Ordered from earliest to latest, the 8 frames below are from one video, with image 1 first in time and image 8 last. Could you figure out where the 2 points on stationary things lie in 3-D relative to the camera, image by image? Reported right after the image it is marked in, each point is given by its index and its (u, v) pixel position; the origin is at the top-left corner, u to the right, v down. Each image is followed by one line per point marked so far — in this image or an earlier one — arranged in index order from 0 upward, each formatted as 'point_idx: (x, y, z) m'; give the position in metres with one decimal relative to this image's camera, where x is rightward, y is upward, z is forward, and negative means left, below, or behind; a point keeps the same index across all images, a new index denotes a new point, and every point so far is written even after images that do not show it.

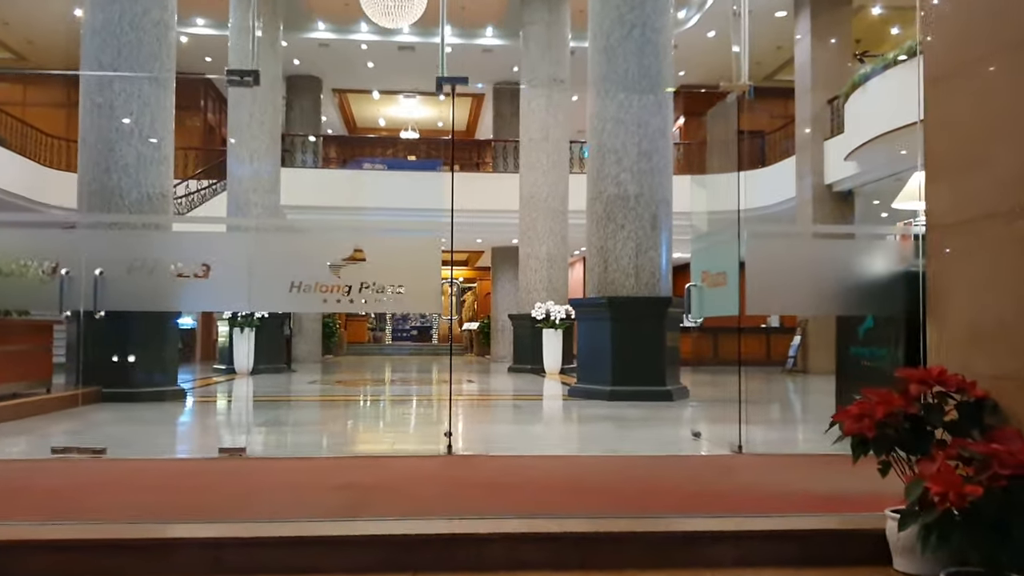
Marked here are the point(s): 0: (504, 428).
0: (-0.1, -0.9, +5.4) m
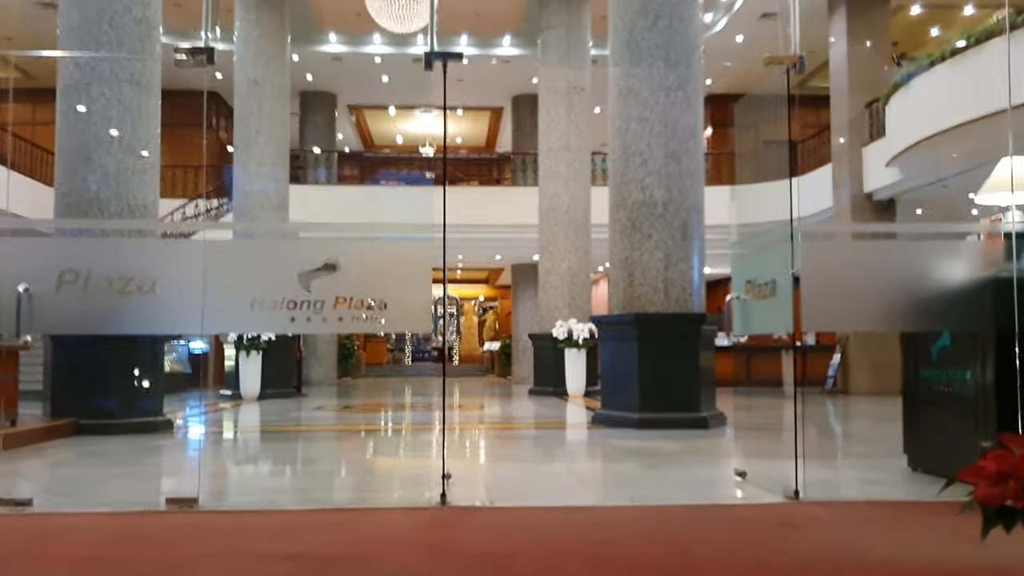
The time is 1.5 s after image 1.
0: (0.0, -1.0, +4.7) m
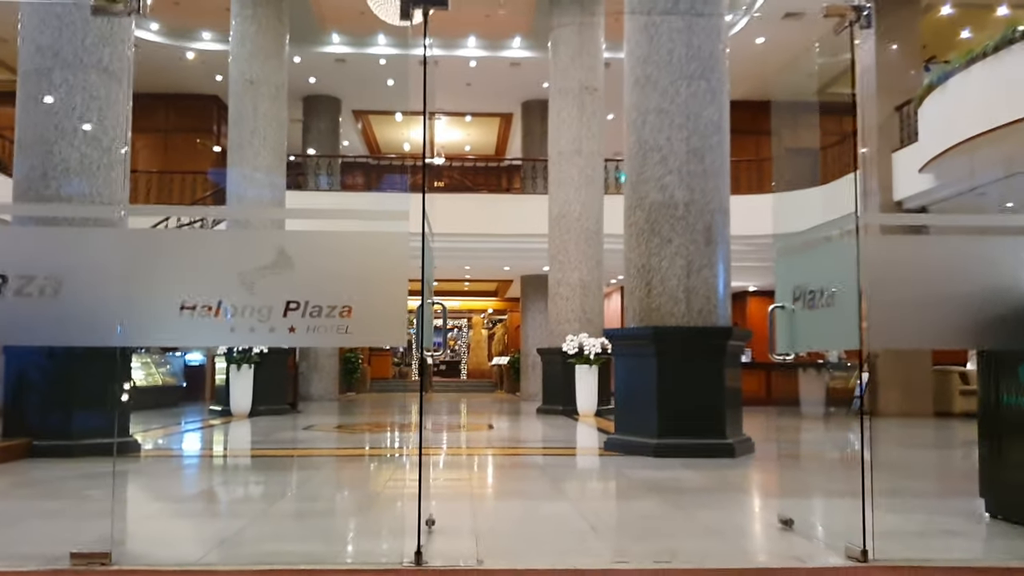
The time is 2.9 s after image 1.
0: (0.0, -1.0, +4.0) m
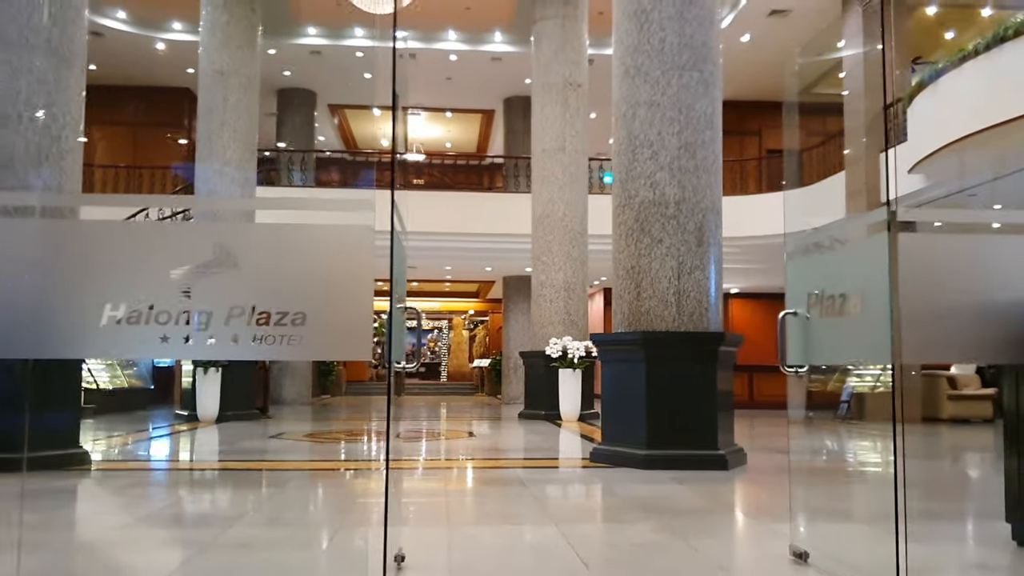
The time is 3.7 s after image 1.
0: (-0.1, -1.0, +3.7) m
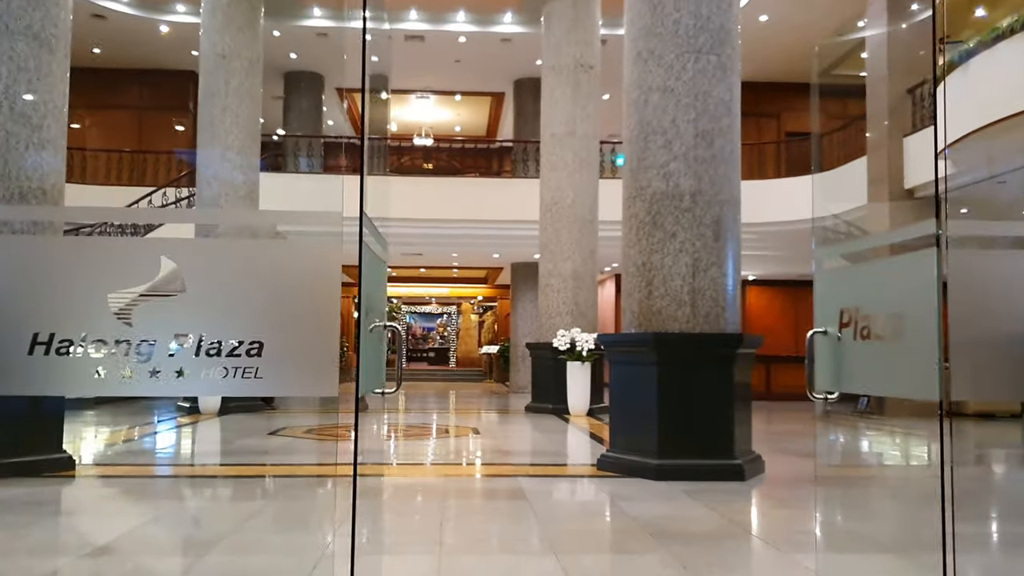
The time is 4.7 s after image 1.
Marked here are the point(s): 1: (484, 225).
0: (-0.1, -1.1, +3.4) m
1: (-0.5, +1.0, +13.4) m
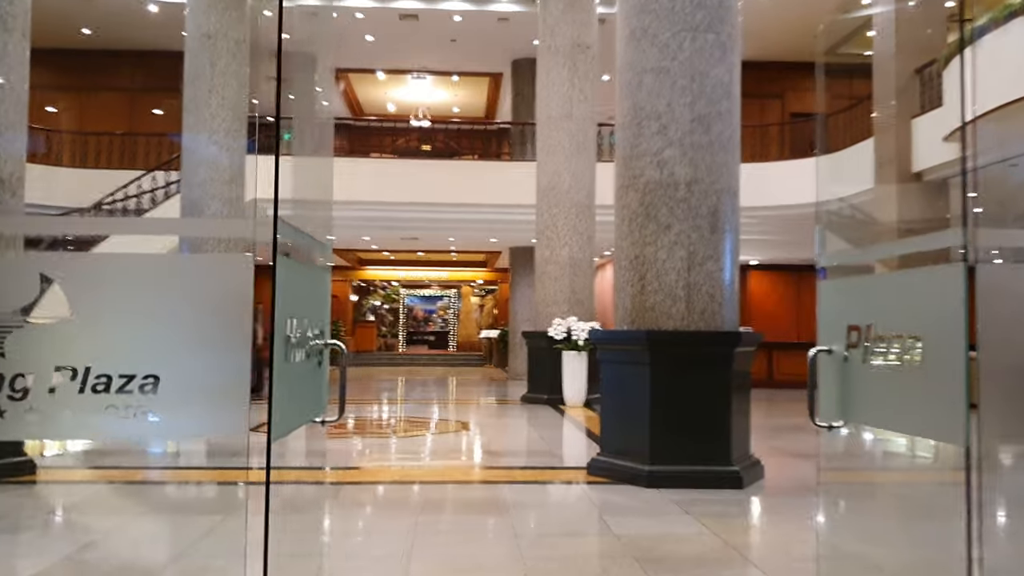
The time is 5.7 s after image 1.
0: (-0.2, -1.1, +3.2) m
1: (-0.5, +1.3, +13.1) m
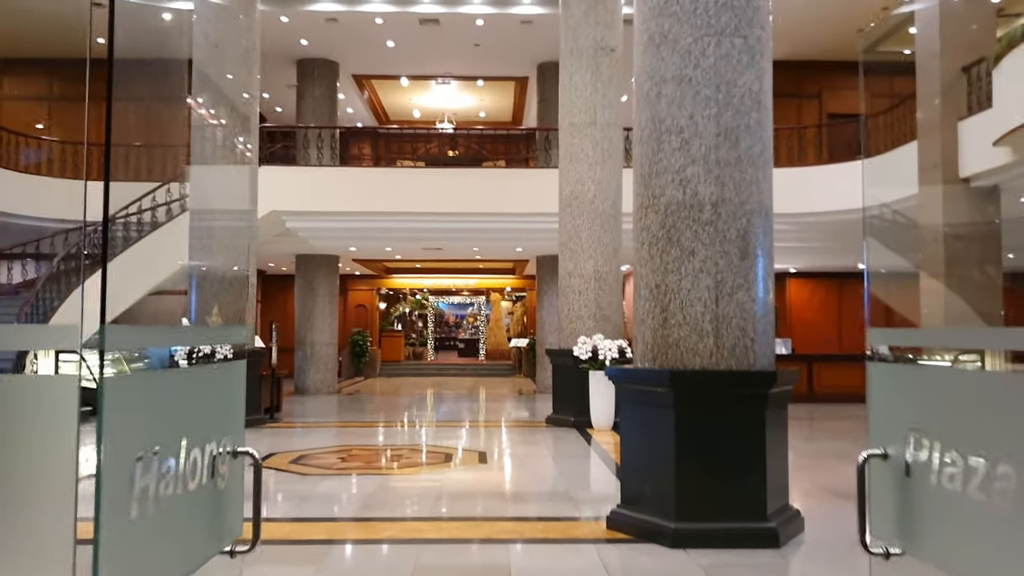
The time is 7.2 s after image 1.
0: (-0.2, -1.3, +2.7) m
1: (-0.1, +1.1, +12.7) m
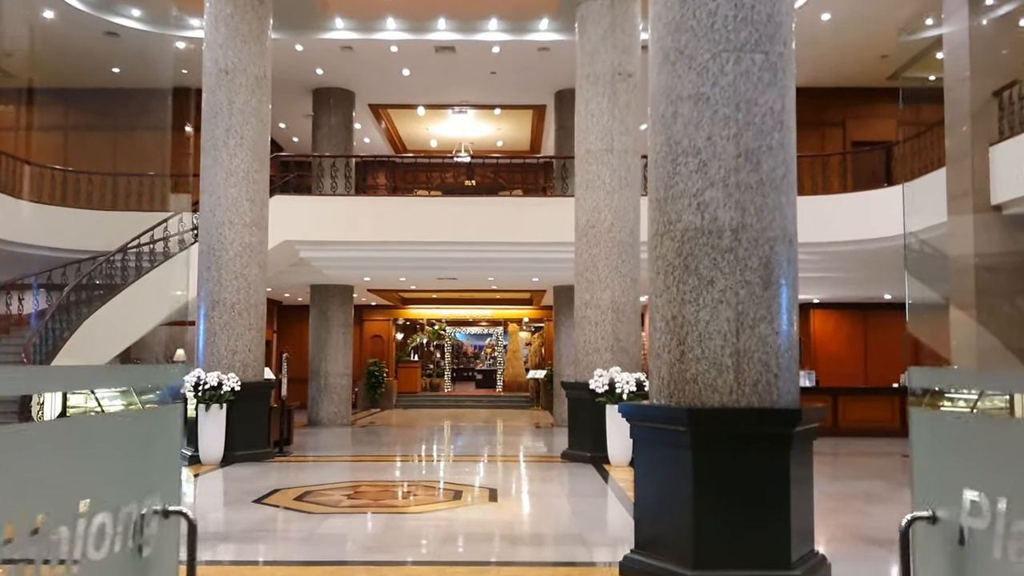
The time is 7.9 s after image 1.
0: (-0.2, -1.4, +2.4) m
1: (+0.1, +0.6, +12.4) m
